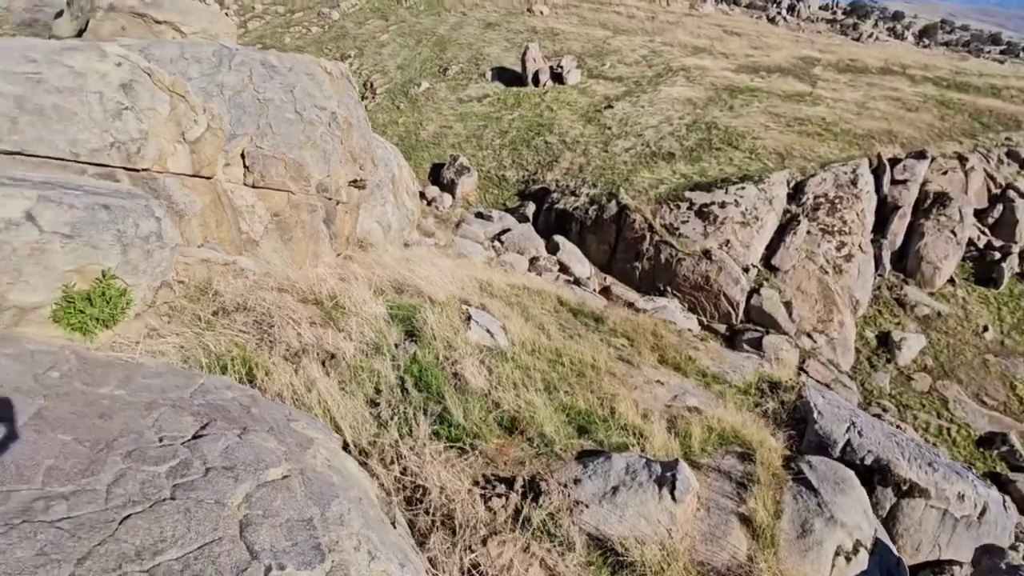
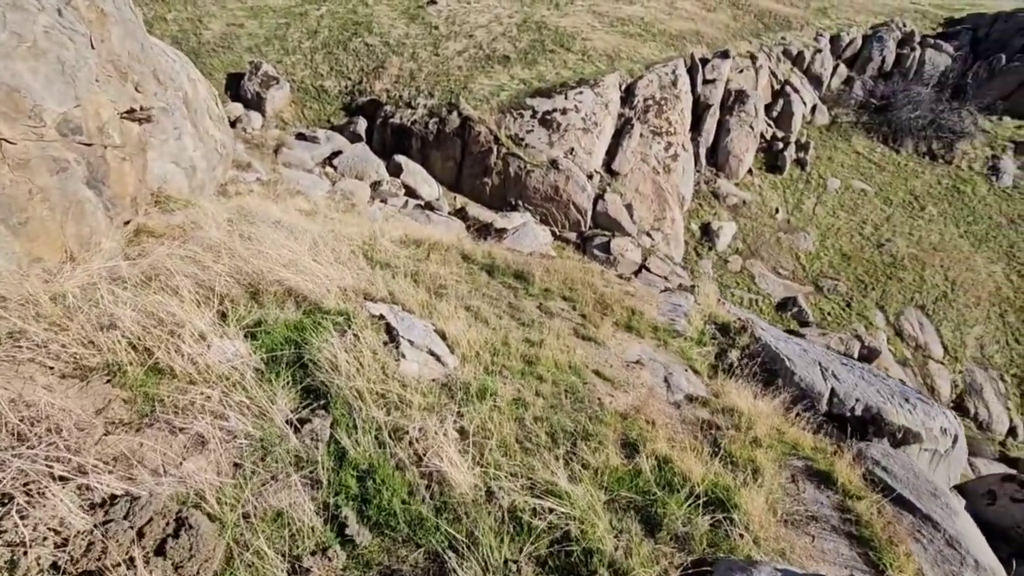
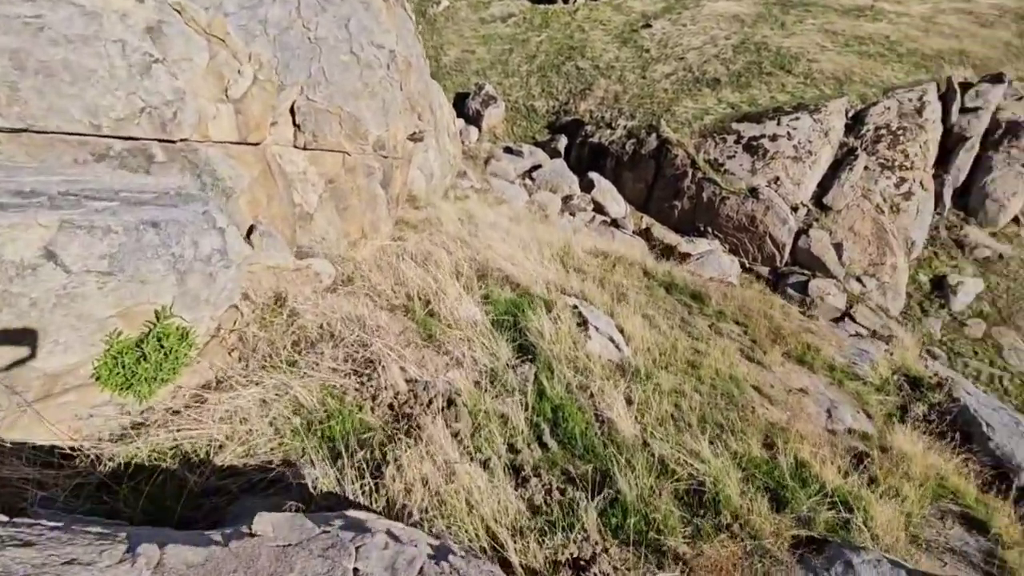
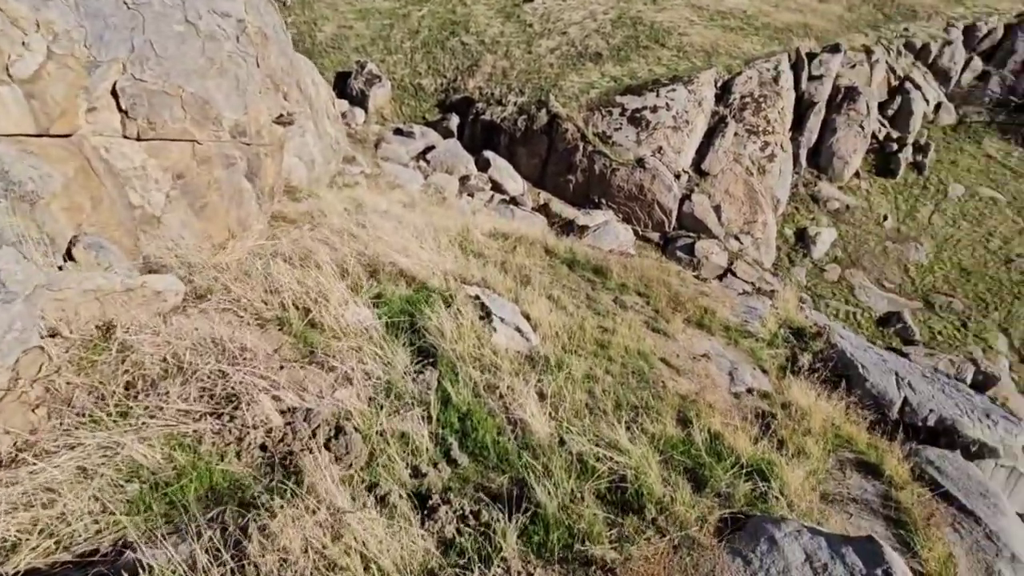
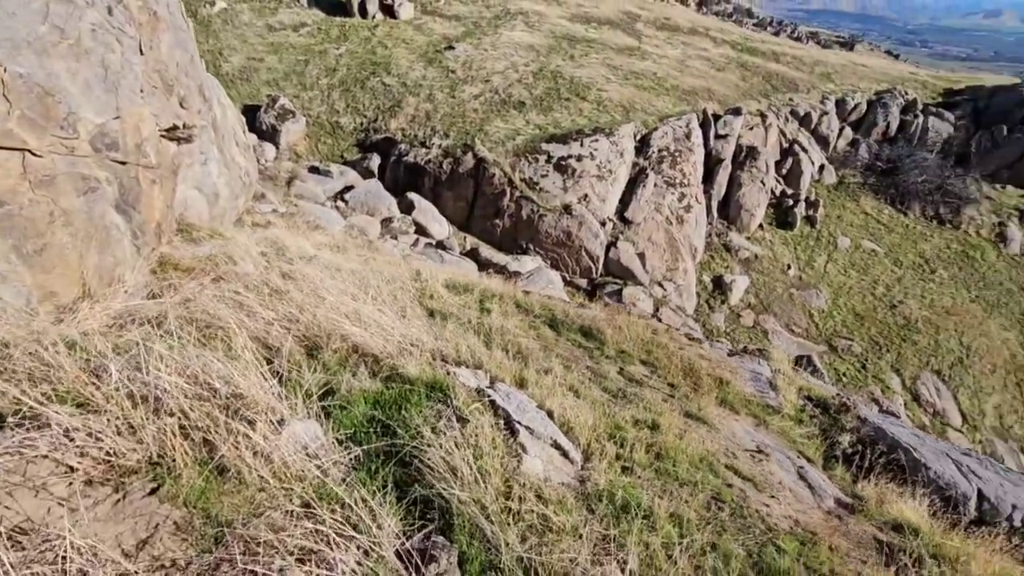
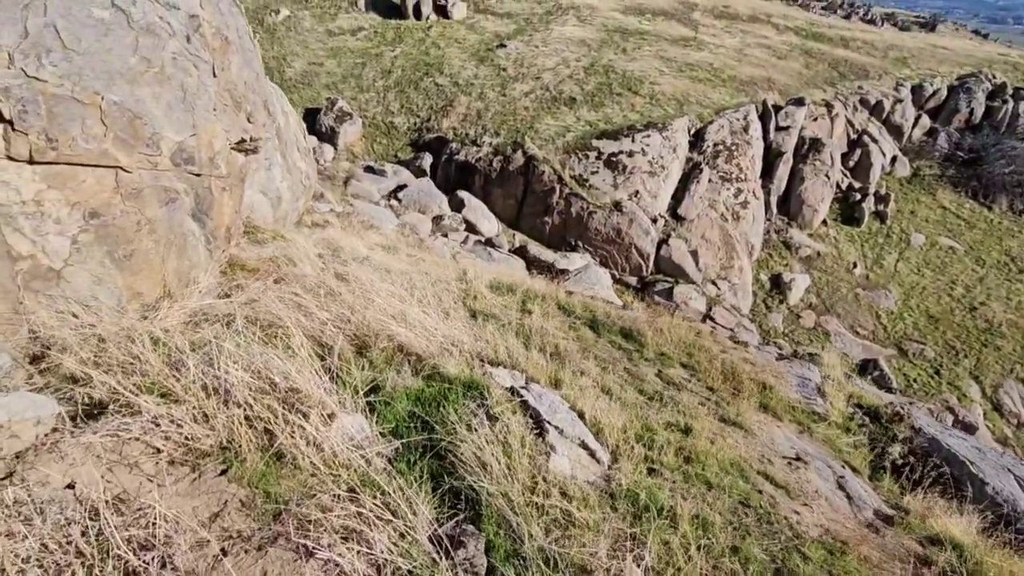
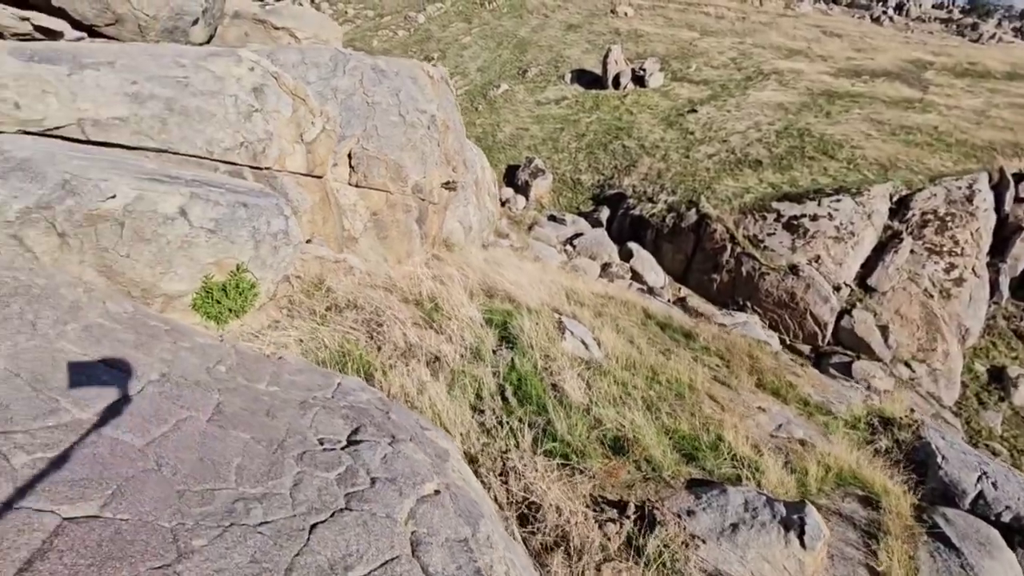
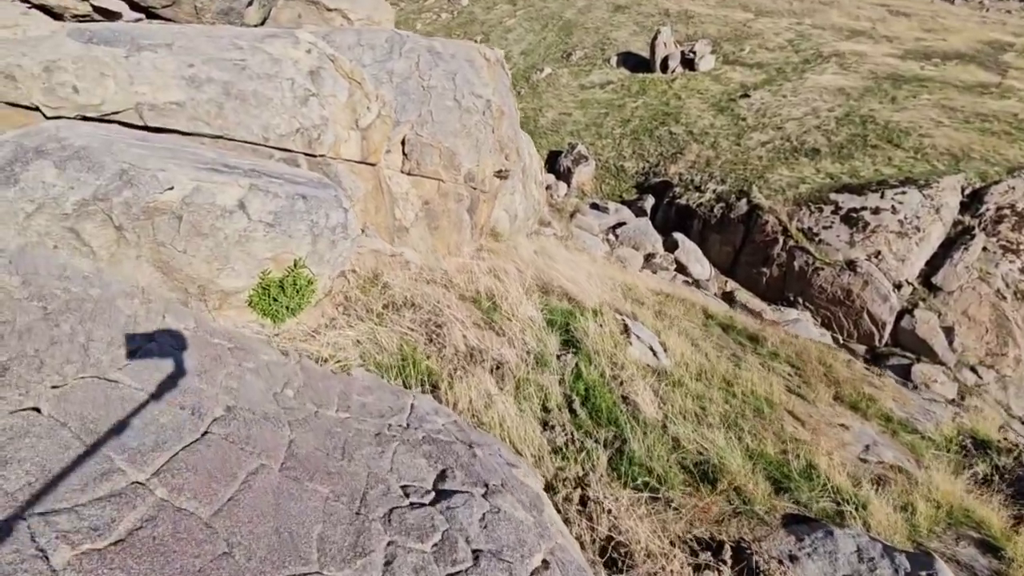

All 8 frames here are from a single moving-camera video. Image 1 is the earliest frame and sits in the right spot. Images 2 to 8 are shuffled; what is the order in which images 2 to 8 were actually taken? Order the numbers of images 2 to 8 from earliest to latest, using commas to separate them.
7, 8, 3, 4, 2, 6, 5
